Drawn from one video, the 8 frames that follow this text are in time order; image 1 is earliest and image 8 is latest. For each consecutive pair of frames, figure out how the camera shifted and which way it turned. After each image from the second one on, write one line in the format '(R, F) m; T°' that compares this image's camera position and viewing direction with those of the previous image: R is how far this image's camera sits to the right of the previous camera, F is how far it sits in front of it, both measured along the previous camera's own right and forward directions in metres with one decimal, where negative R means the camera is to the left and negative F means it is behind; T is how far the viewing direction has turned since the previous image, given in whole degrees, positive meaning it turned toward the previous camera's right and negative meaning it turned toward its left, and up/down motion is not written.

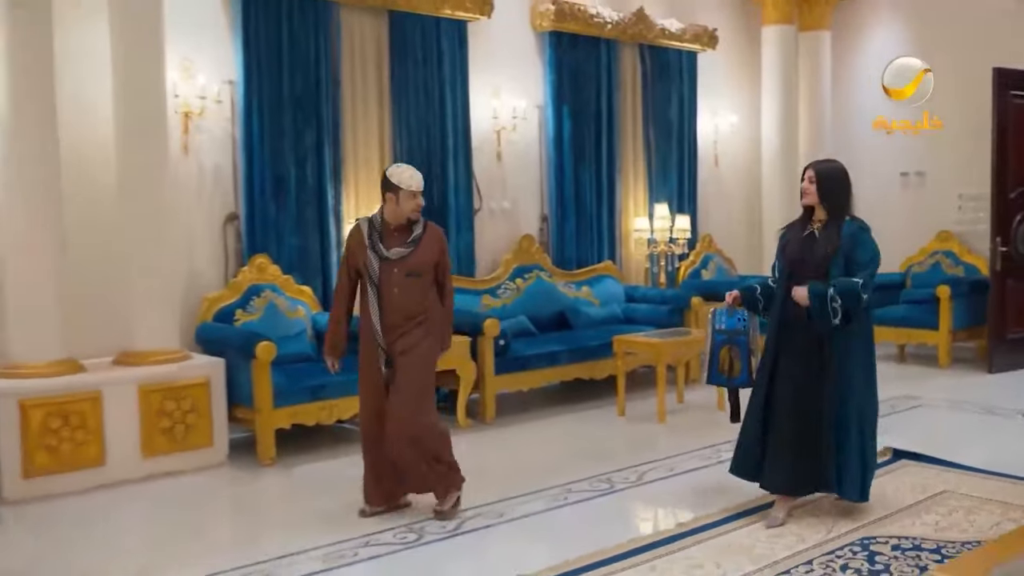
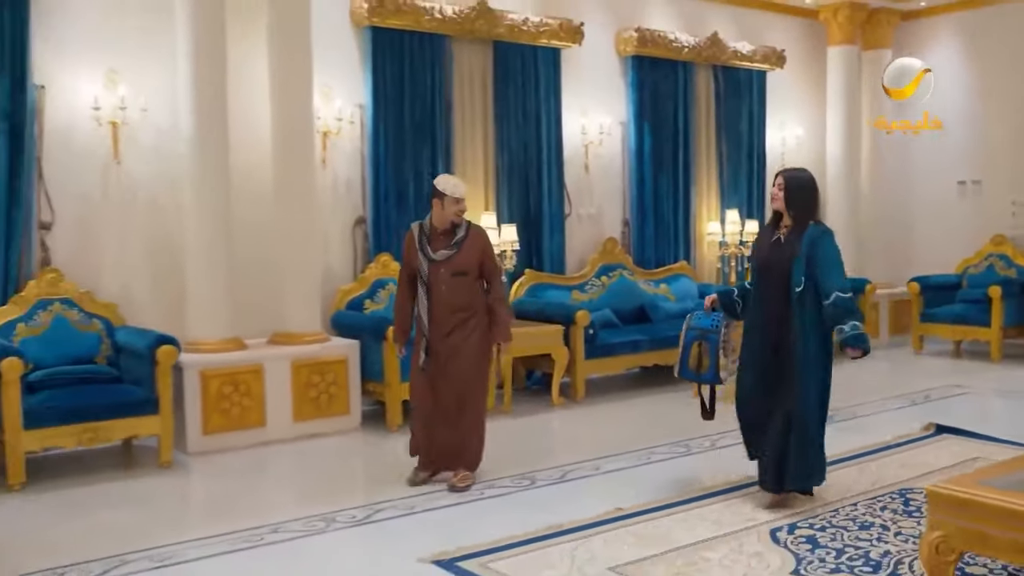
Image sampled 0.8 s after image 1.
(-0.2, -0.9) m; -4°
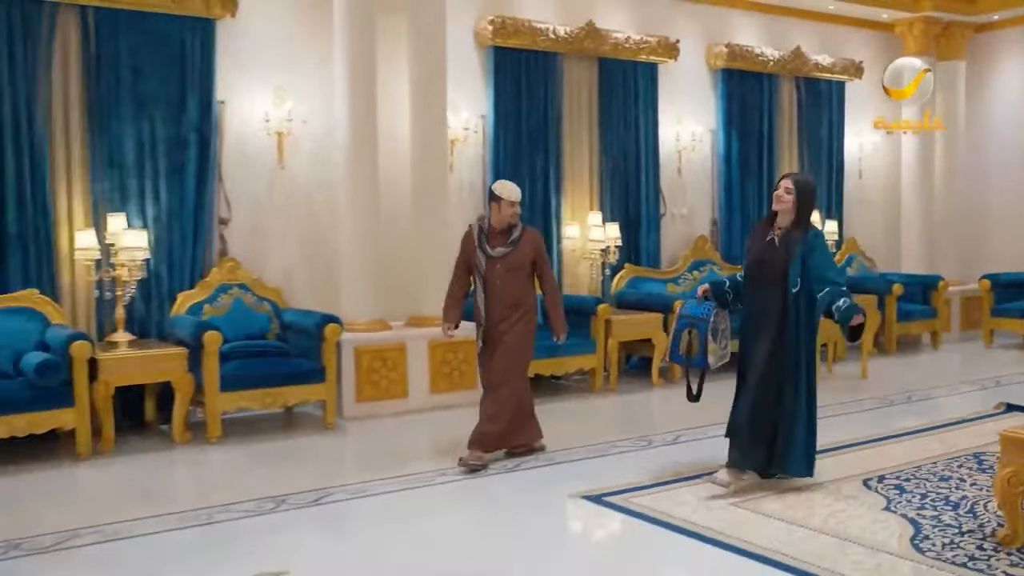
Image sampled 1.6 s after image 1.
(-0.4, -0.8) m; -3°
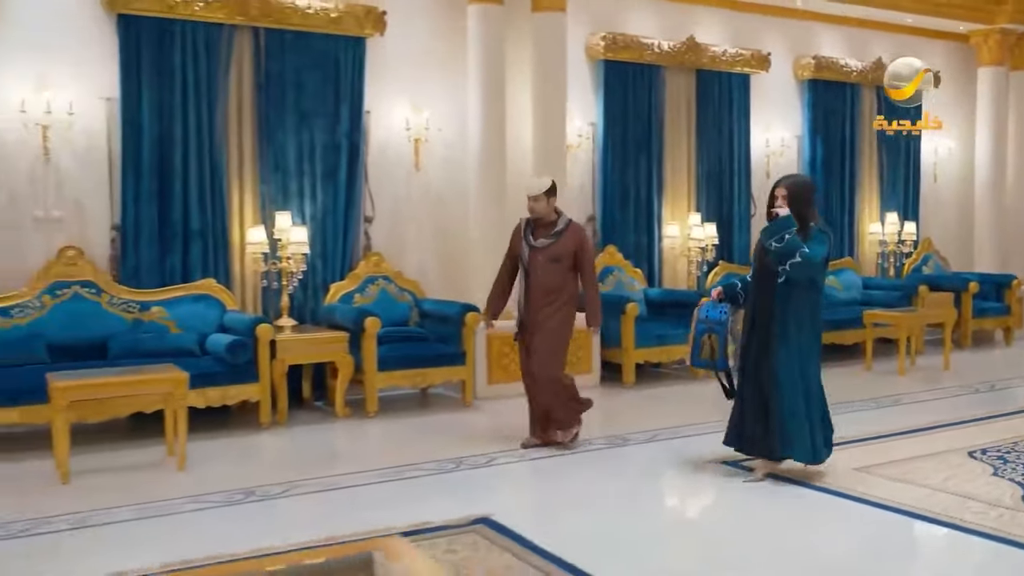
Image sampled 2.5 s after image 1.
(-0.6, -0.7) m; -2°
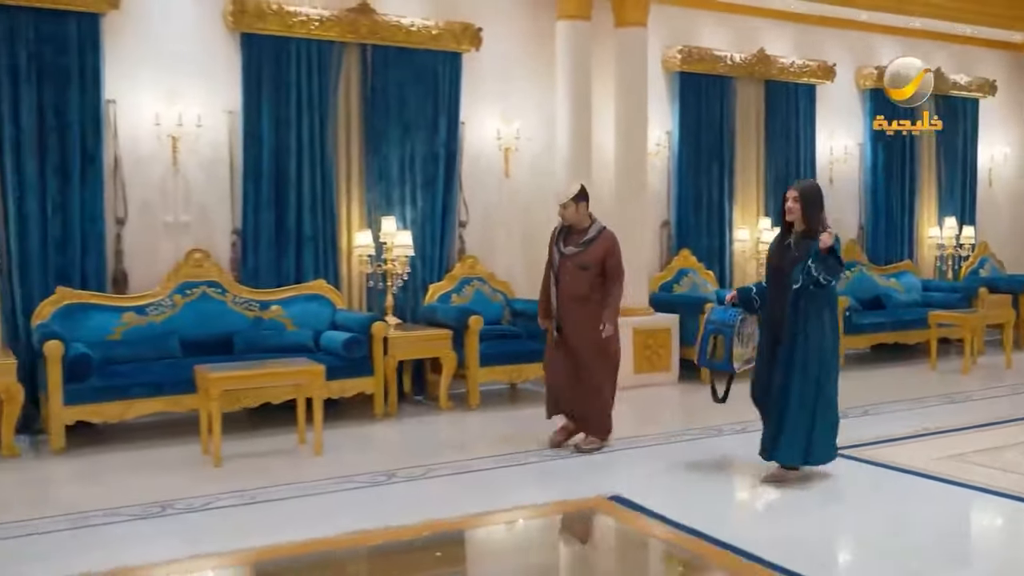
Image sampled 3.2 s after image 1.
(-0.5, -0.4) m; -1°
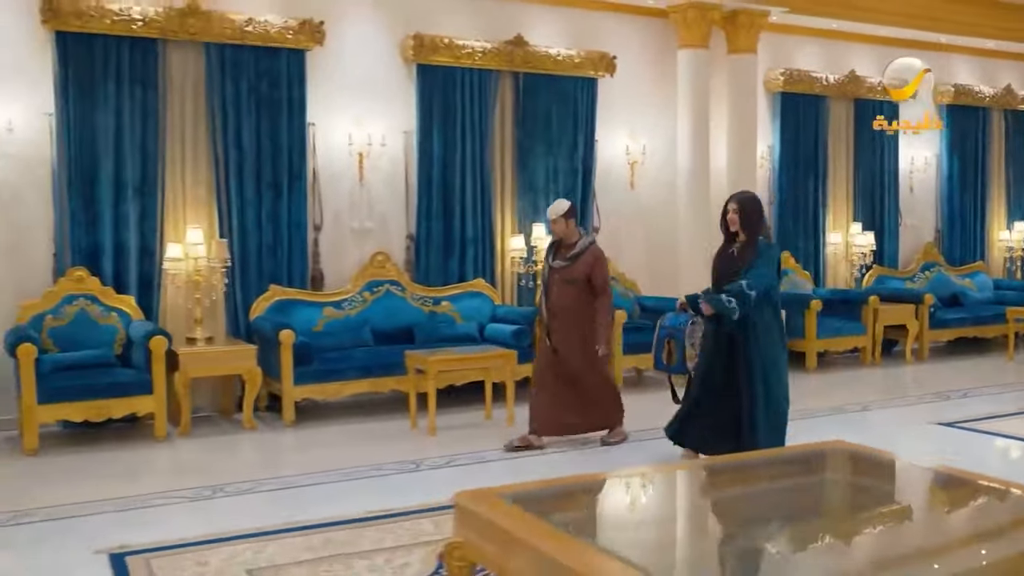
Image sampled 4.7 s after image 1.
(-1.0, -1.0) m; -1°
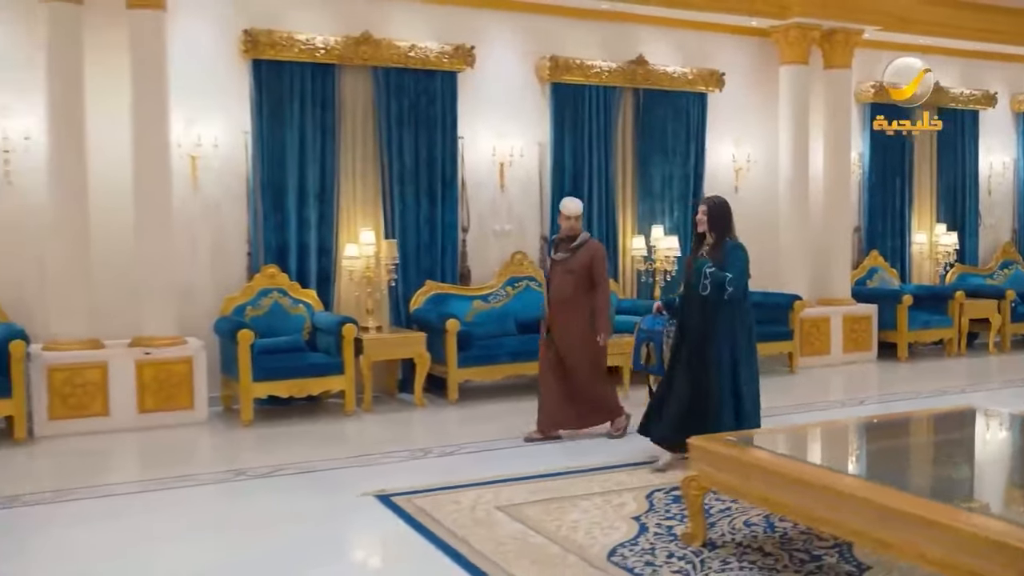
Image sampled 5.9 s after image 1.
(-0.8, -0.9) m; -2°
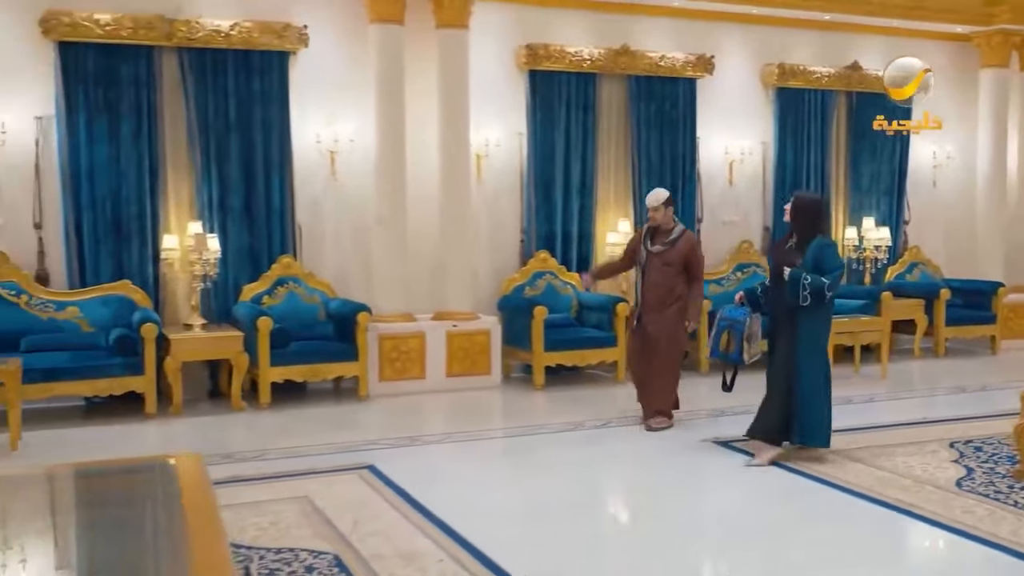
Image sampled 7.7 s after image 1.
(-1.4, -1.0) m; -4°
